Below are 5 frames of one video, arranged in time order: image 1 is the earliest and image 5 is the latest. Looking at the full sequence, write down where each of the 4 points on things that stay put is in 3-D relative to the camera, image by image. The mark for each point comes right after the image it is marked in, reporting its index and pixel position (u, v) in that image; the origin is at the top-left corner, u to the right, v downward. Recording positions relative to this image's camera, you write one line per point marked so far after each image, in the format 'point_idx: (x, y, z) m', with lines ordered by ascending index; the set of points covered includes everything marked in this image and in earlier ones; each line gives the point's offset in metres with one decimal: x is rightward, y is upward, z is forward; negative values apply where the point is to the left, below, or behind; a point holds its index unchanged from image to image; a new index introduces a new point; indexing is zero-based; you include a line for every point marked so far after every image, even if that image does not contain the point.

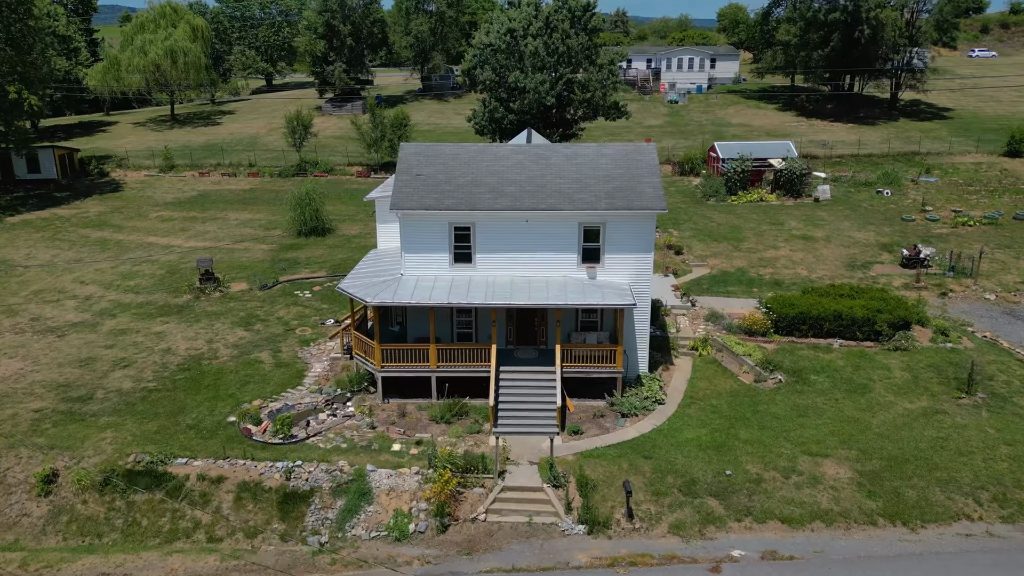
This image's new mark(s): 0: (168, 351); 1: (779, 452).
0: (-8.3, -1.5, +17.9) m
1: (+4.9, -3.0, +13.7) m
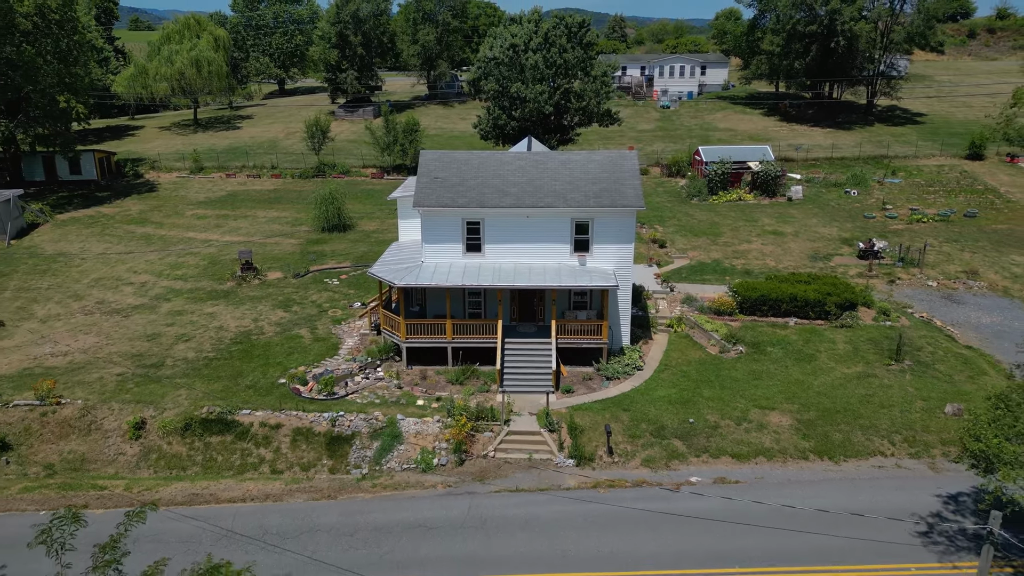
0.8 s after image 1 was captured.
0: (-8.2, -1.1, +20.9) m
1: (+5.0, -2.6, +16.7) m
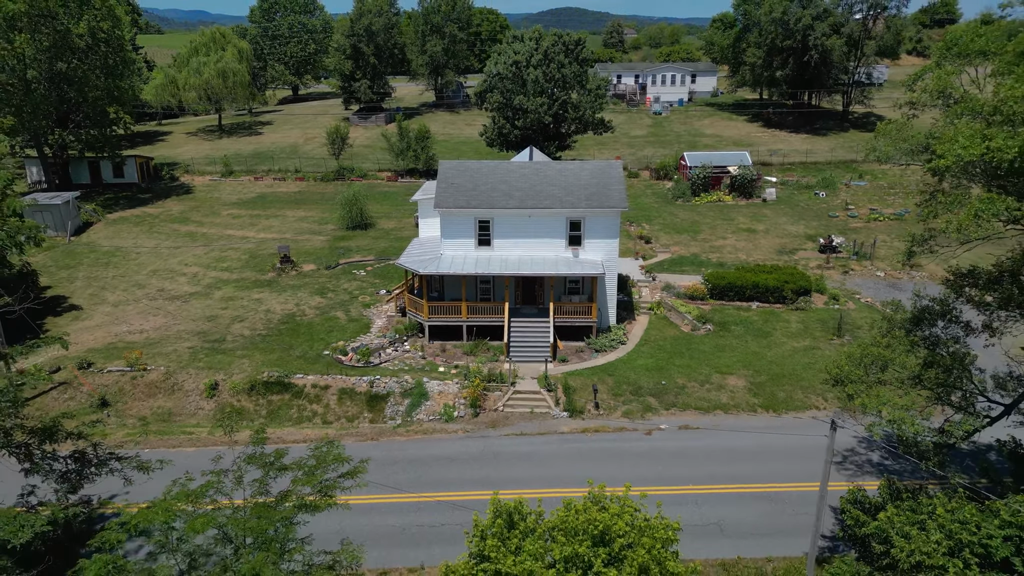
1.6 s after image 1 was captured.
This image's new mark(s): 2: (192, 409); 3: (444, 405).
0: (-8.0, -0.7, +24.5) m
1: (+5.1, -2.3, +20.3) m
2: (-8.3, -3.2, +19.3) m
3: (-1.7, -3.0, +19.0) m
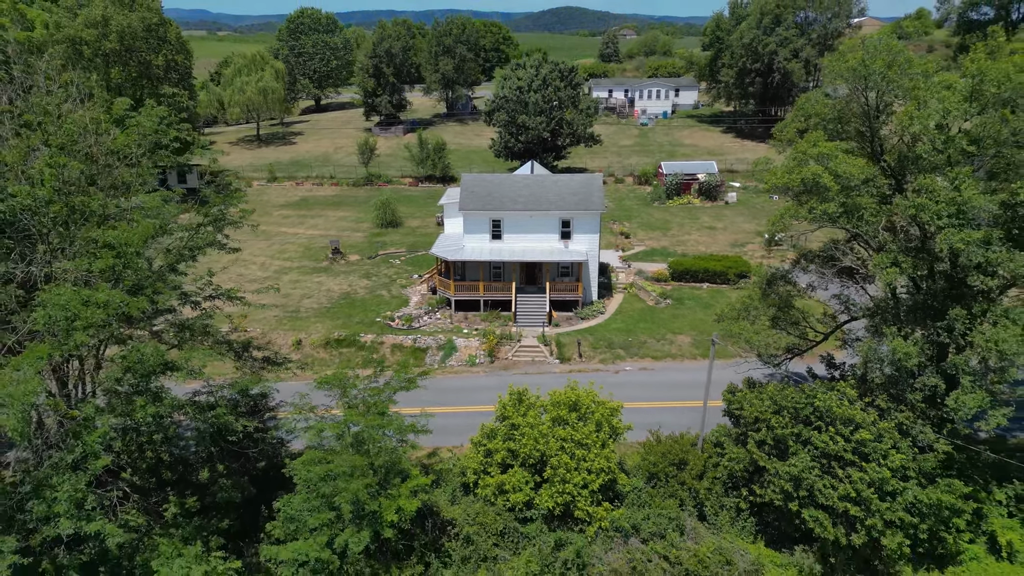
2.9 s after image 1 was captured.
0: (-7.8, -0.1, +31.6) m
1: (+5.4, -1.6, +27.4) m
2: (-8.1, -2.5, +26.4) m
3: (-1.5, -2.3, +26.0) m
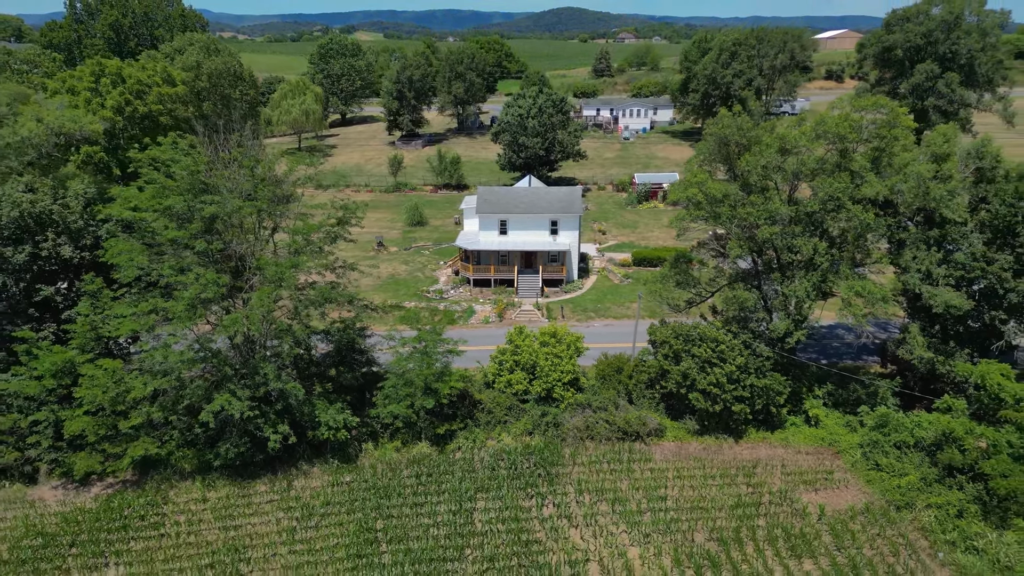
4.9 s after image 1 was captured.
0: (-7.7, +0.9, +42.5) m
1: (+5.5, -0.6, +38.3) m
2: (-8.0, -1.5, +37.3) m
3: (-1.4, -1.4, +36.9) m
